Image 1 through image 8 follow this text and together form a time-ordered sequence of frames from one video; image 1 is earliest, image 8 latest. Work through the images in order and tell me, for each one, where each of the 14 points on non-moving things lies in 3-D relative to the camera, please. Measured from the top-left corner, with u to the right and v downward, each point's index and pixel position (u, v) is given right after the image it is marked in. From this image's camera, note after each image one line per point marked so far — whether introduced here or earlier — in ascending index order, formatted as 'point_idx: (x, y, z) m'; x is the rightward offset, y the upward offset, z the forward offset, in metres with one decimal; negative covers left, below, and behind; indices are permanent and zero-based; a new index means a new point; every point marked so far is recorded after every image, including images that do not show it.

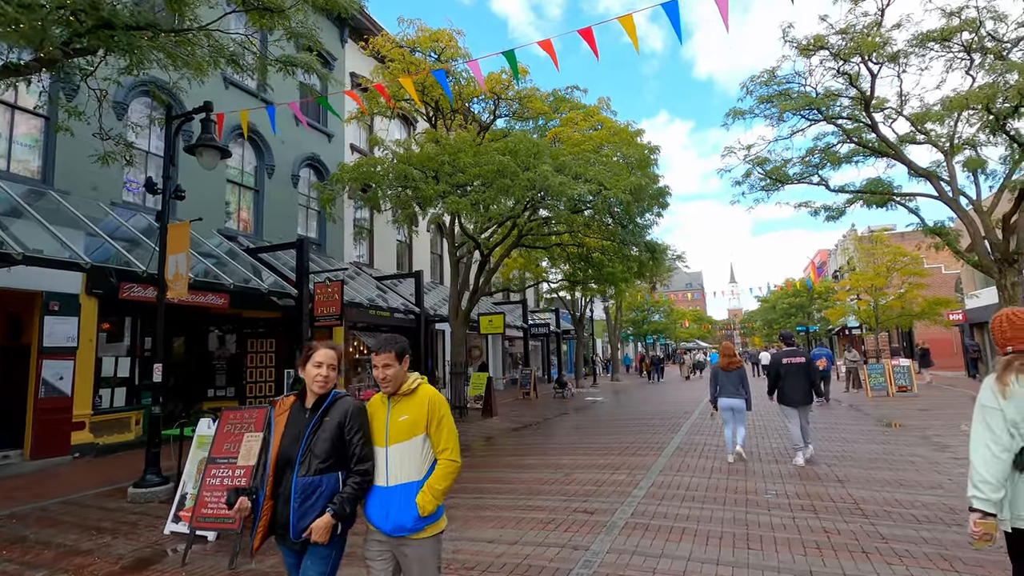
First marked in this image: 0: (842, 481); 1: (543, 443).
0: (+4.4, -2.6, +7.3) m
1: (+0.7, -3.5, +12.5) m
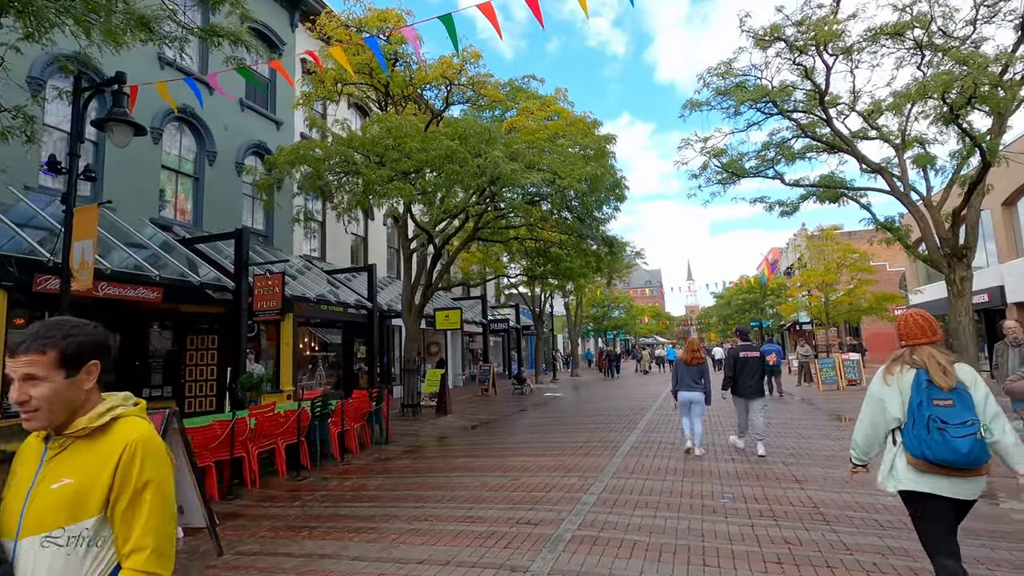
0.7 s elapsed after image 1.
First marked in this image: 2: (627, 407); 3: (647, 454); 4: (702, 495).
0: (+3.7, -2.5, +7.2) m
1: (-0.3, -3.4, +12.1) m
2: (+3.7, -3.9, +17.8) m
3: (+2.2, -2.7, +9.1) m
4: (+2.2, -2.5, +6.5) m
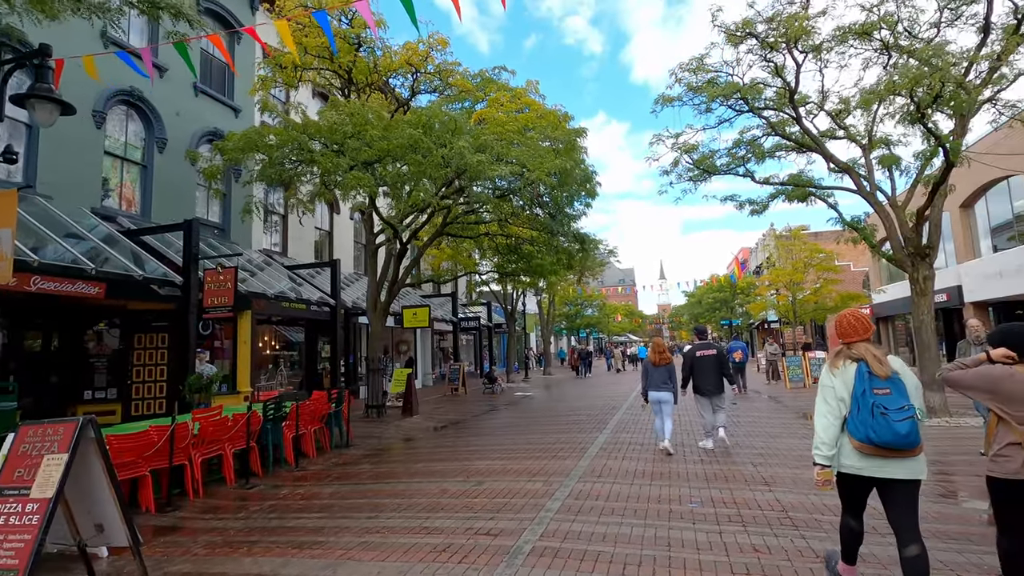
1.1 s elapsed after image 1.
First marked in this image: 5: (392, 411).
0: (+3.2, -2.5, +7.0) m
1: (-1.0, -3.3, +11.7) m
2: (+2.7, -3.8, +17.6) m
3: (+1.6, -2.7, +8.8) m
4: (+1.8, -2.4, +6.3) m
5: (-3.6, -3.6, +16.2) m
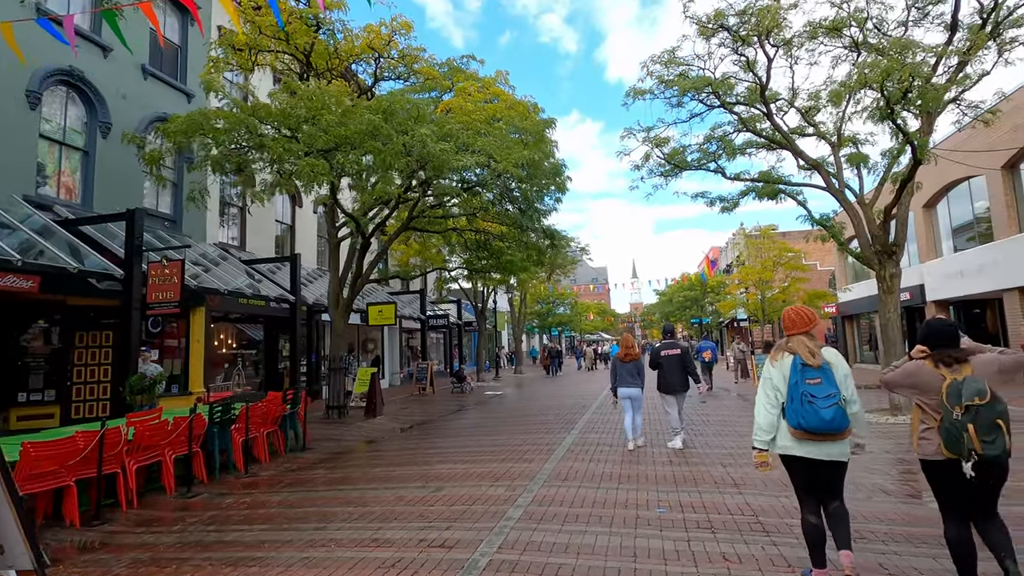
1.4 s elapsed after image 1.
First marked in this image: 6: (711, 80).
0: (+2.7, -2.4, +6.7) m
1: (-1.7, -3.2, +11.3) m
2: (+1.7, -3.7, +17.3) m
3: (+1.1, -2.6, +8.5) m
4: (+1.3, -2.4, +6.0) m
5: (-4.5, -3.5, +15.7) m
6: (+4.5, +4.7, +12.4) m
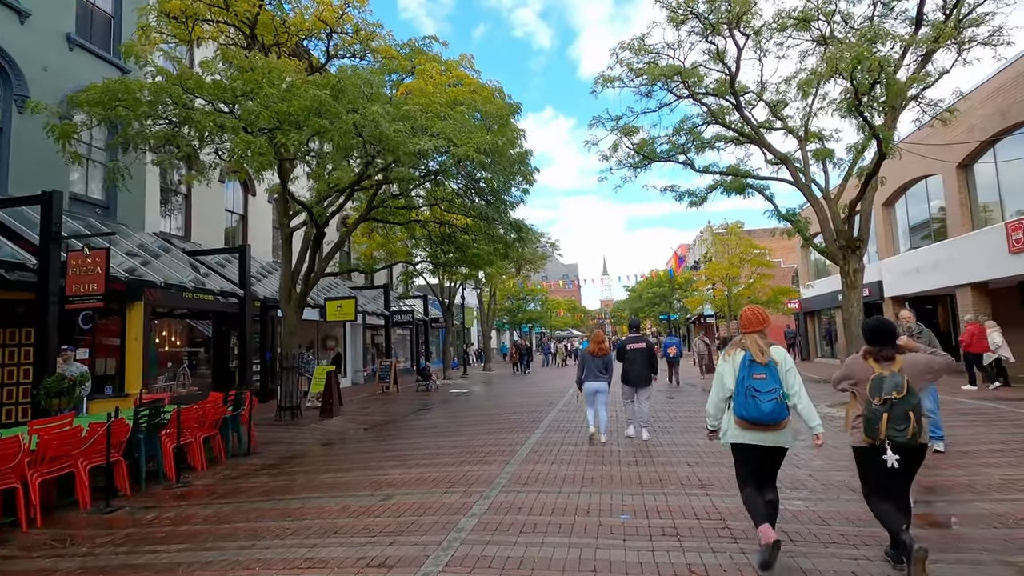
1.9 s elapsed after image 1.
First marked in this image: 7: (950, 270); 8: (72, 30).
0: (+2.2, -2.3, +6.3) m
1: (-2.5, -3.1, +10.6) m
2: (+0.7, -3.5, +16.9) m
3: (+0.5, -2.5, +8.0) m
4: (+0.9, -2.2, +5.5) m
5: (-5.5, -3.4, +14.9) m
6: (+3.7, +4.8, +12.1) m
7: (+13.2, +0.5, +16.5) m
8: (-9.4, +5.5, +11.8) m
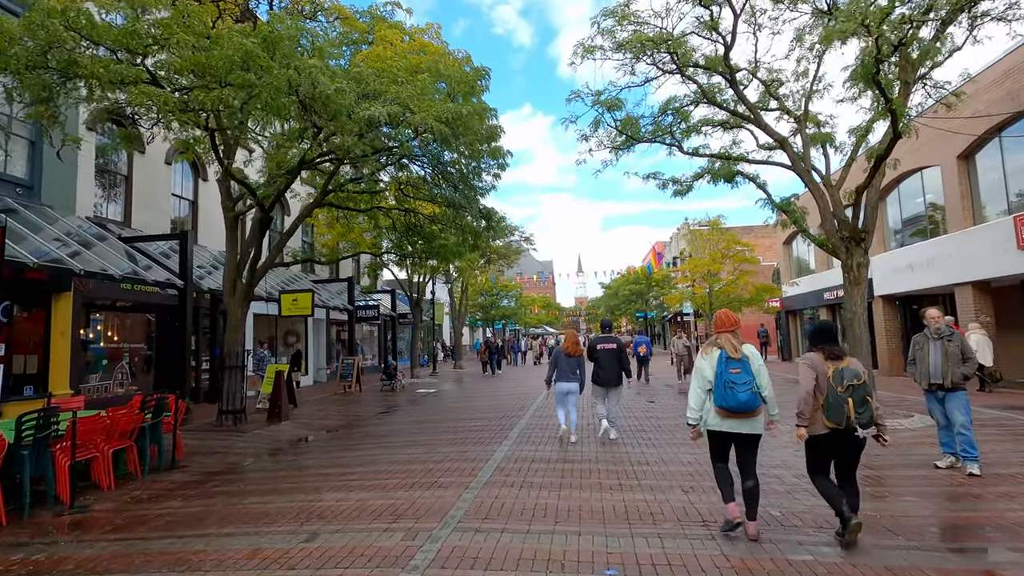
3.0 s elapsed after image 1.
0: (+1.8, -2.2, +5.2) m
1: (-3.1, -2.9, +9.3) m
2: (-0.2, -3.4, +15.7) m
3: (0.0, -2.4, +6.8) m
4: (+0.5, -2.2, +4.4) m
5: (-6.2, -3.1, +13.5) m
6: (+3.1, +4.9, +11.0) m
7: (+12.4, +0.6, +15.8) m
8: (-9.9, +5.7, +10.2) m
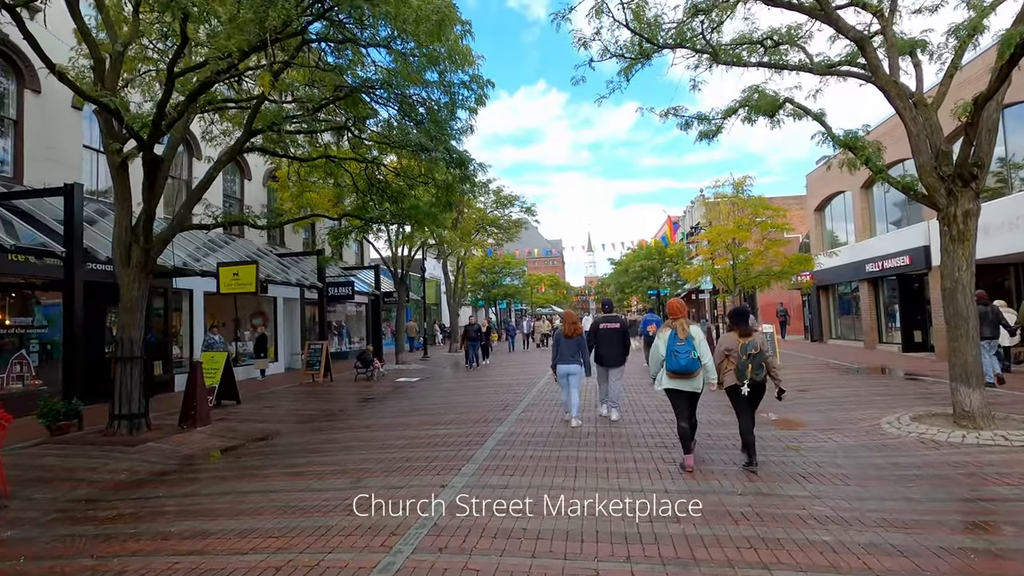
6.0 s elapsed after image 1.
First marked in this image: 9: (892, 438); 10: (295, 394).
0: (+1.3, -1.9, +2.4) m
1: (-3.5, -2.5, +6.6) m
2: (-0.5, -2.7, +12.9) m
3: (-0.5, -2.0, +4.0) m
4: (0.0, -1.9, +1.5) m
5: (-6.6, -2.6, +10.8) m
6: (+2.7, +5.5, +7.9) m
7: (+12.1, +1.4, +12.7) m
8: (-10.4, +6.1, +7.2) m
9: (+5.3, -2.1, +7.6) m
10: (-6.3, -3.0, +16.2) m
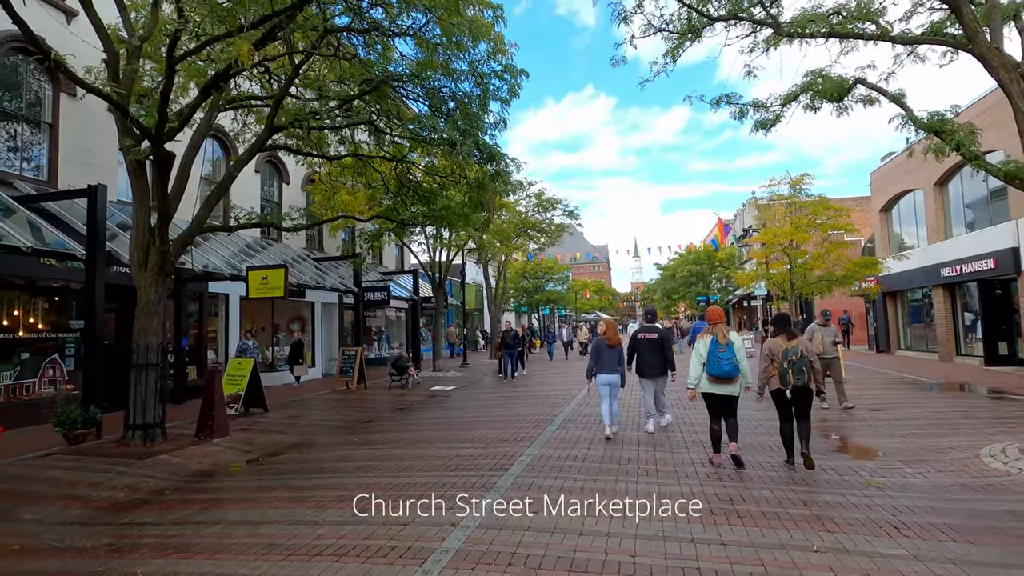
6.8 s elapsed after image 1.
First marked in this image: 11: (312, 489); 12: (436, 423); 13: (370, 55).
0: (+1.2, -1.9, +1.4) m
1: (-3.2, -2.5, +6.0) m
2: (+0.3, -2.8, +12.1) m
3: (-0.4, -2.0, +3.2) m
4: (-0.2, -1.9, +0.7) m
5: (-6.0, -2.6, +10.4) m
6: (+3.0, +5.4, +6.8) m
7: (+12.8, +1.2, +10.8) m
8: (-10.0, +6.1, +7.3) m
9: (+5.6, -2.2, +6.3) m
10: (-5.3, -3.2, +15.8) m
11: (-2.4, -2.5, +6.5) m
12: (-1.7, -3.0, +12.3) m
13: (-2.7, +4.3, +10.1) m
